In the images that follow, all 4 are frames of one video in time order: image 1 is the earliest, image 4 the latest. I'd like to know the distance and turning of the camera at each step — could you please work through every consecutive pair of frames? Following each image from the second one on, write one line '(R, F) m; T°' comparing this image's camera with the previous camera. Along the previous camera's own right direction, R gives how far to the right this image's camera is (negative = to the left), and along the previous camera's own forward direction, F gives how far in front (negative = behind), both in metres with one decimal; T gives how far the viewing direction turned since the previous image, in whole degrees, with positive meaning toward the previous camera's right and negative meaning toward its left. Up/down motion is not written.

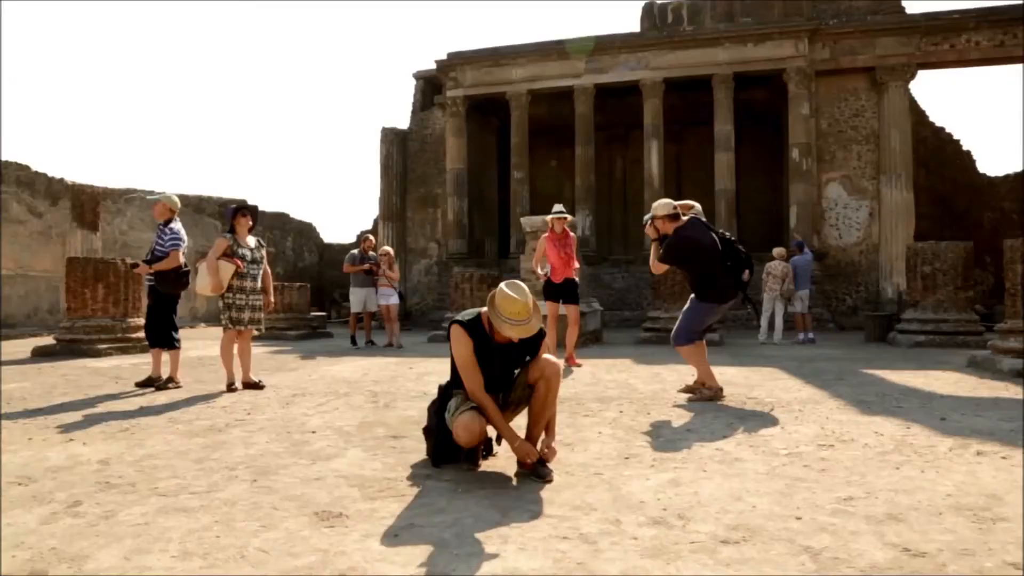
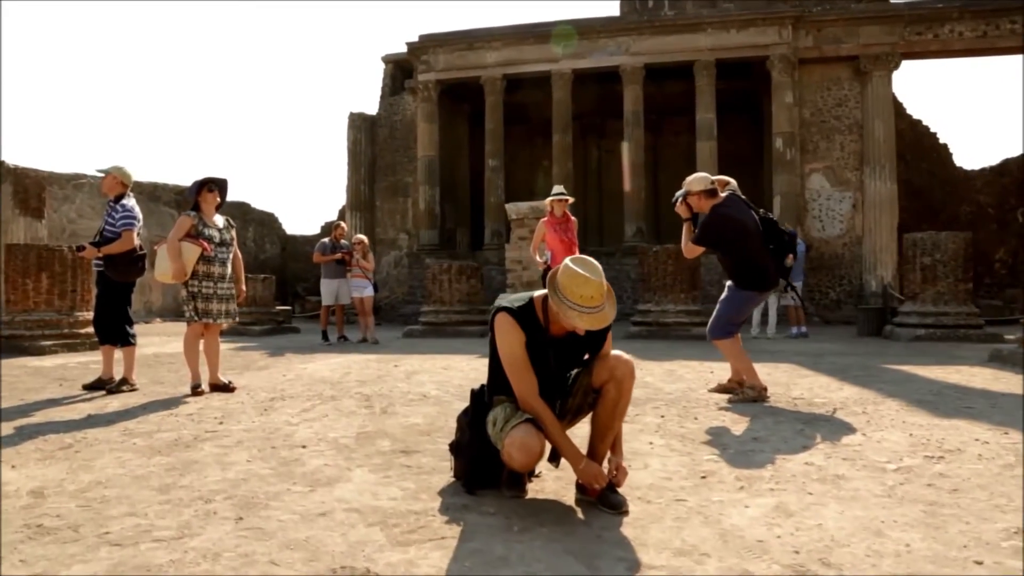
(-0.3, +0.7) m; +3°
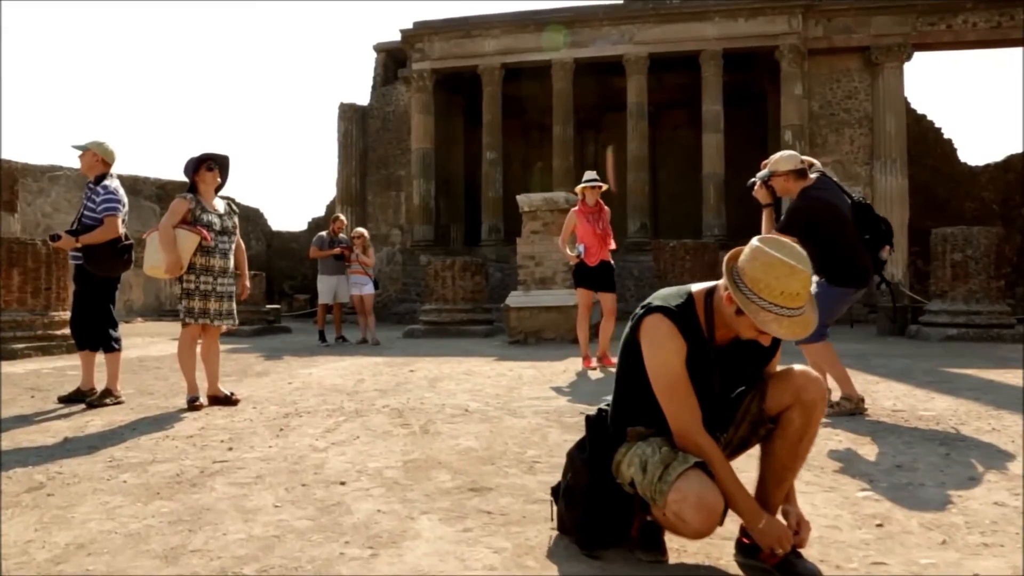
(-0.4, +0.6) m; +1°
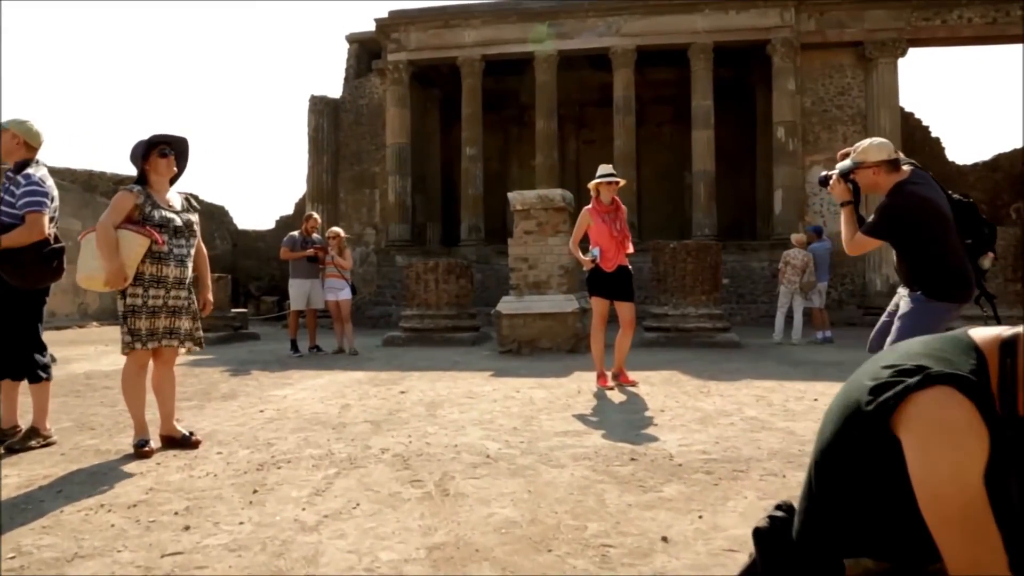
(-0.2, +0.7) m; +2°
